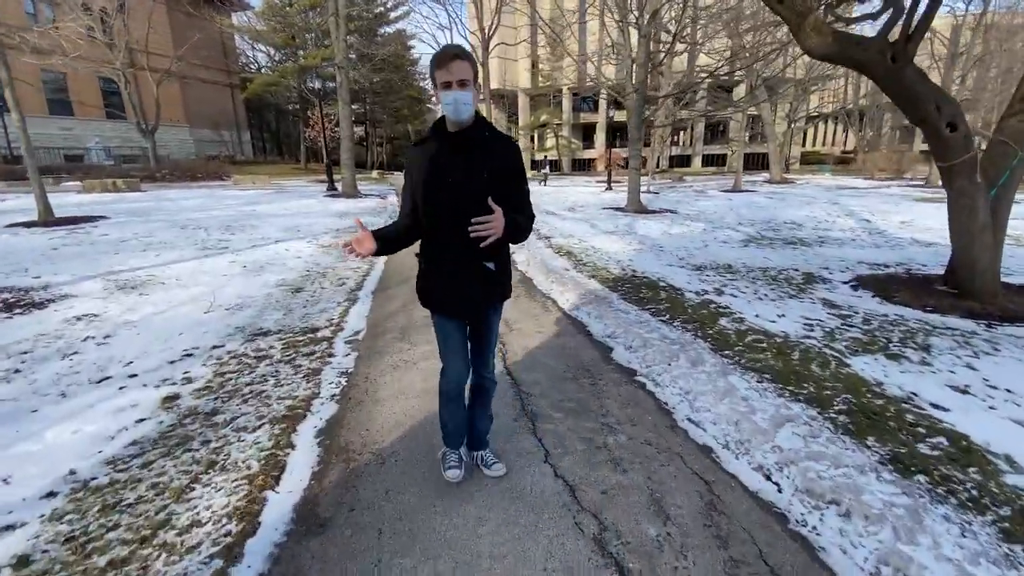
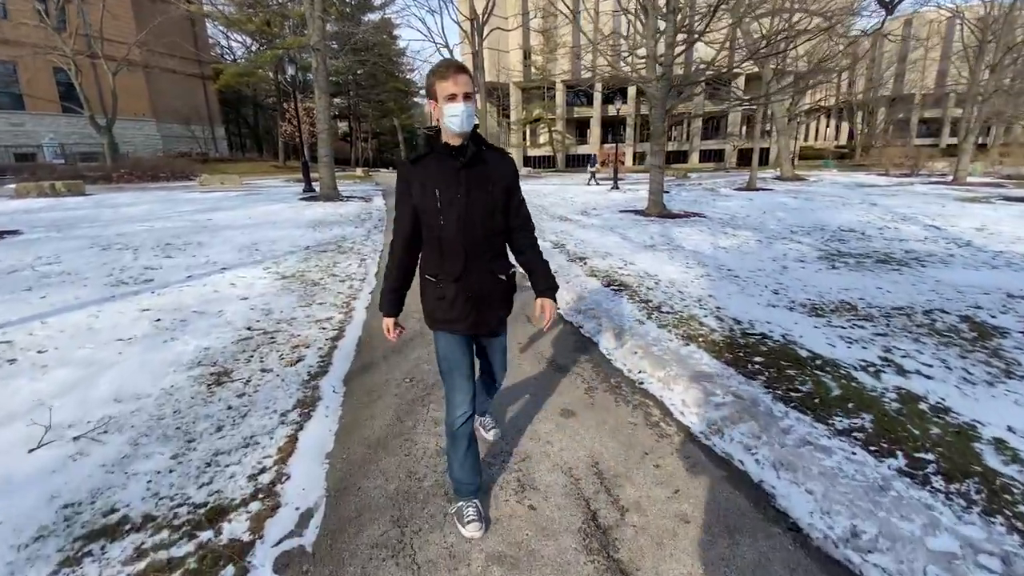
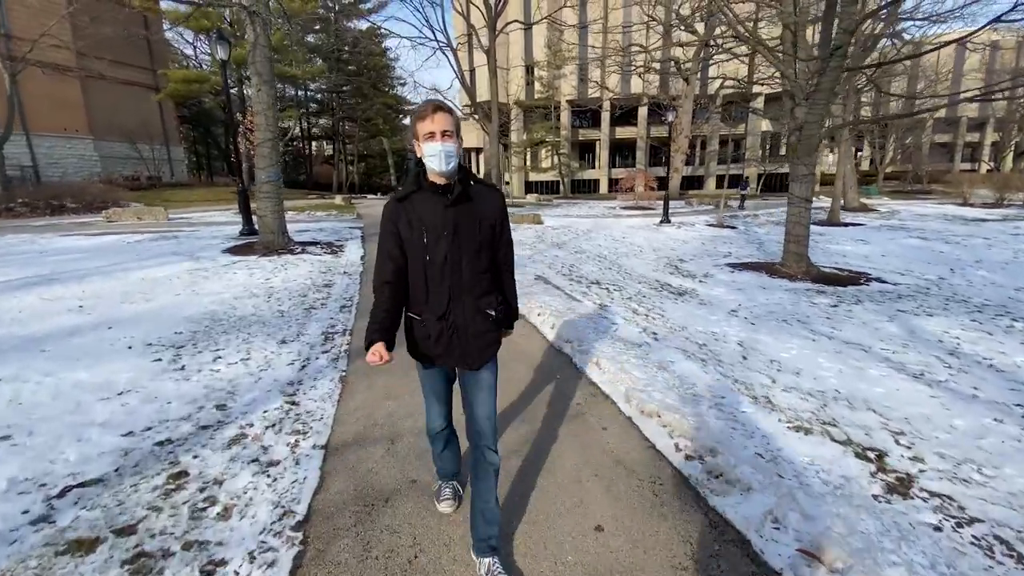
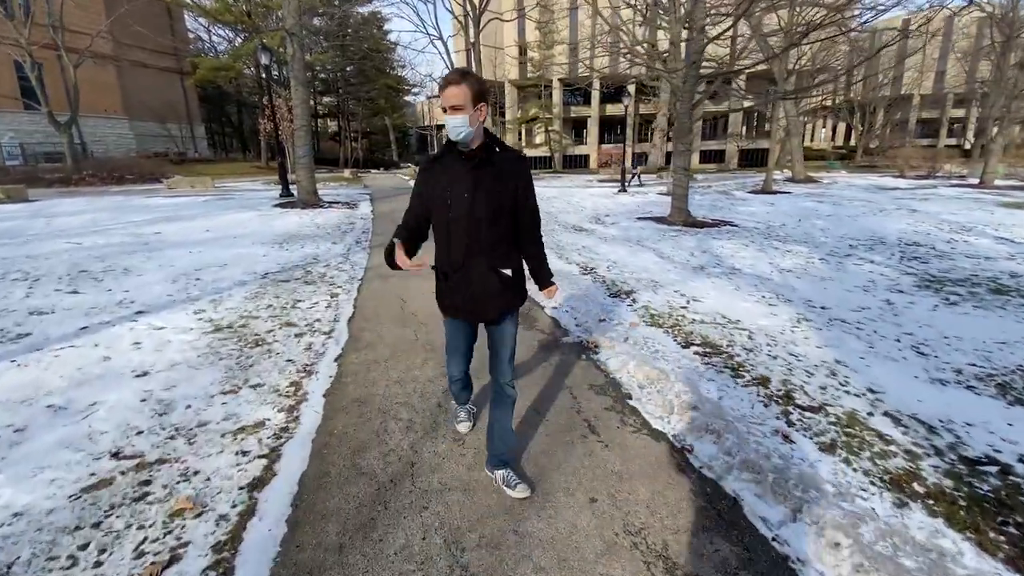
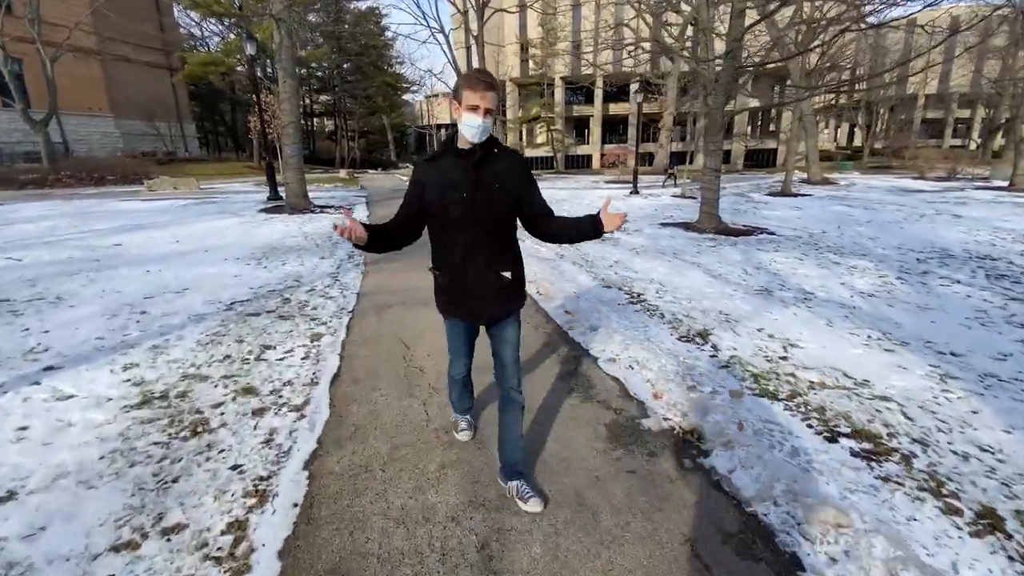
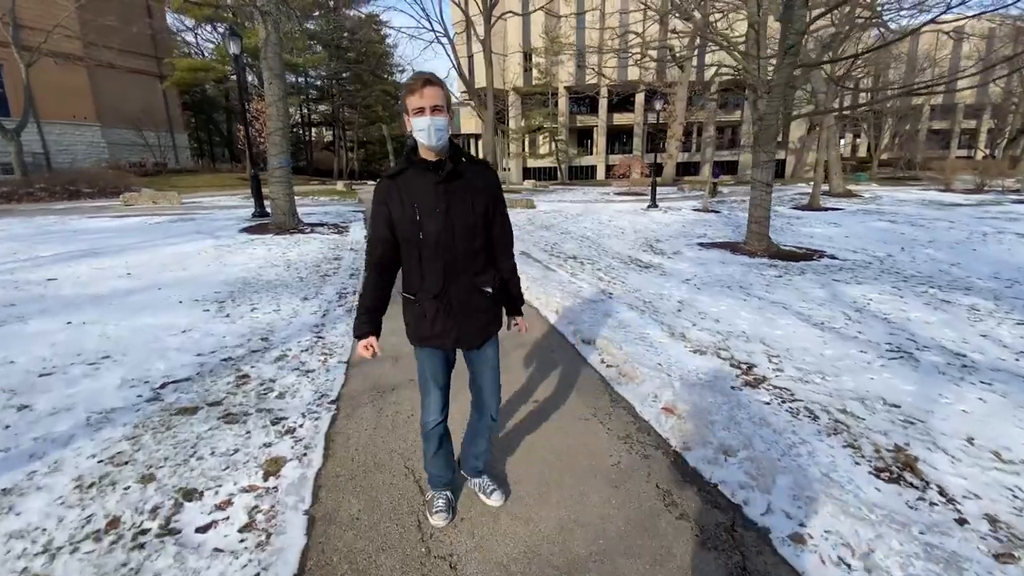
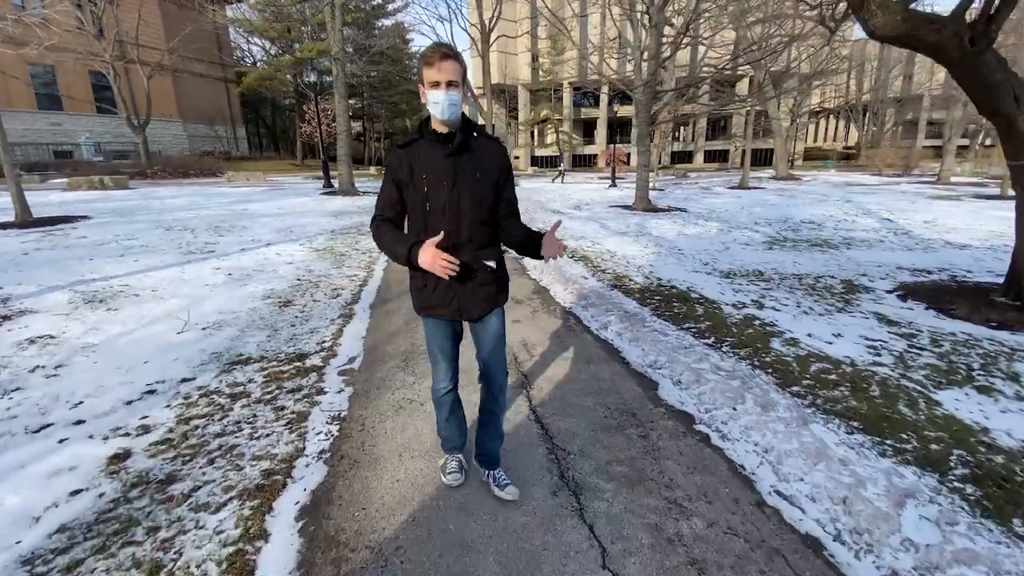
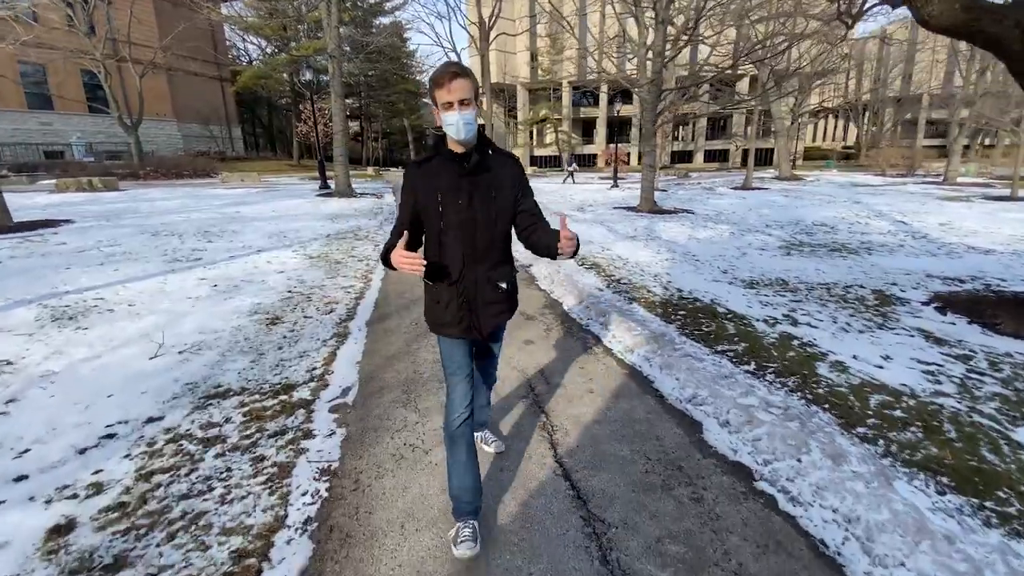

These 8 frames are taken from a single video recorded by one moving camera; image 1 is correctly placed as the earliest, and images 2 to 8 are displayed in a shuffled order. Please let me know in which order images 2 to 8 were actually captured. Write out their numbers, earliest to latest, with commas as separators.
7, 8, 2, 4, 5, 6, 3
